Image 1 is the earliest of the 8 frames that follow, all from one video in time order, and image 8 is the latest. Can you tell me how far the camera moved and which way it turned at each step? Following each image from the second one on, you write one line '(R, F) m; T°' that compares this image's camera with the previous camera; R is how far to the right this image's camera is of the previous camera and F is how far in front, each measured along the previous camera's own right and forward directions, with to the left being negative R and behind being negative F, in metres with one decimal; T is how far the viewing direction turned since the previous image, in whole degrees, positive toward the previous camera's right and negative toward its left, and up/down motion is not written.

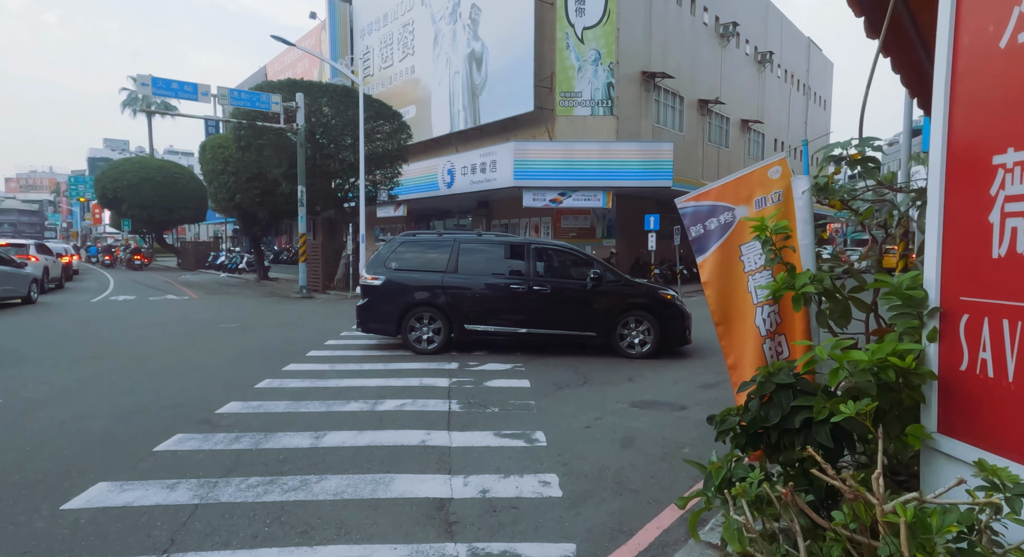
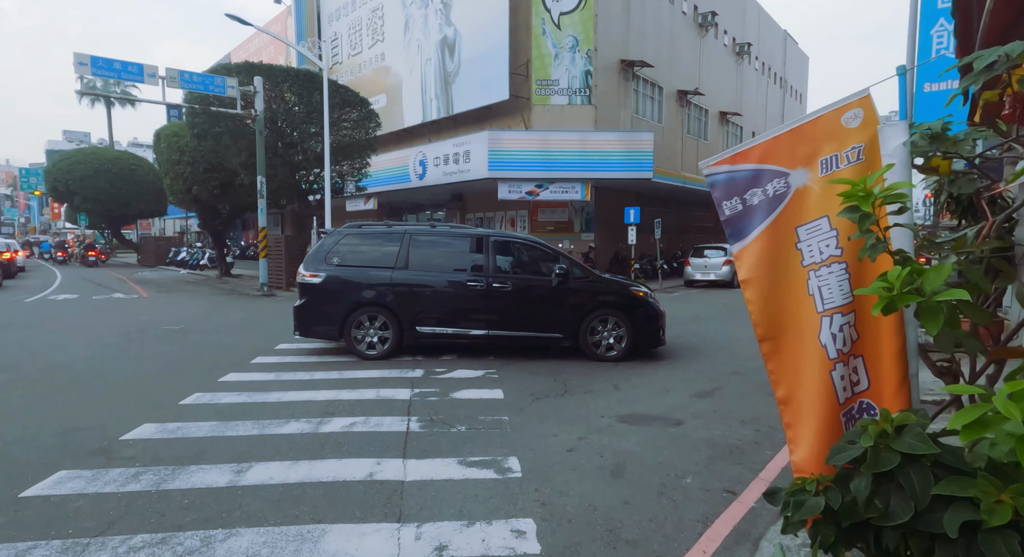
(+0.1, +0.9) m; +2°
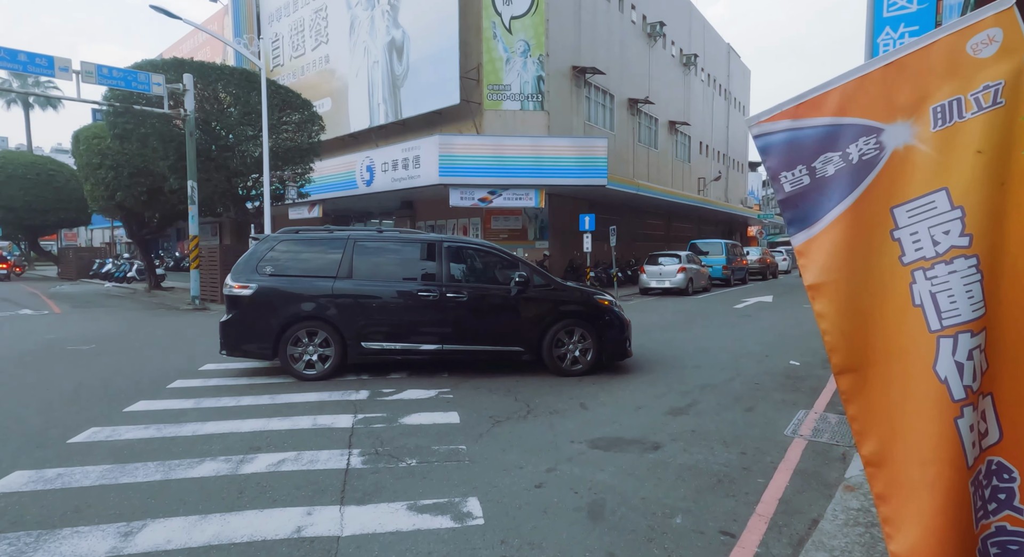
(0.0, +0.6) m; +4°
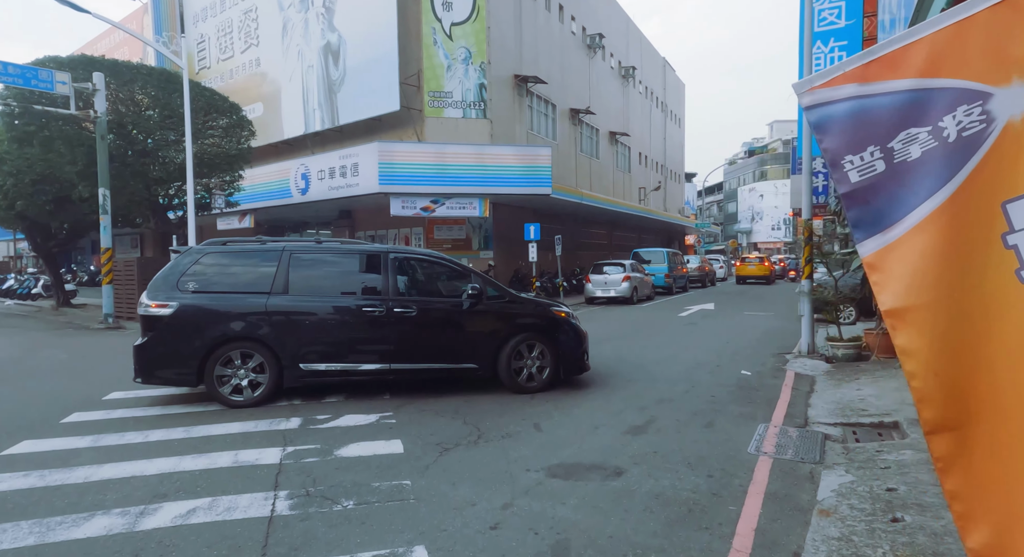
(0.0, +0.4) m; +5°
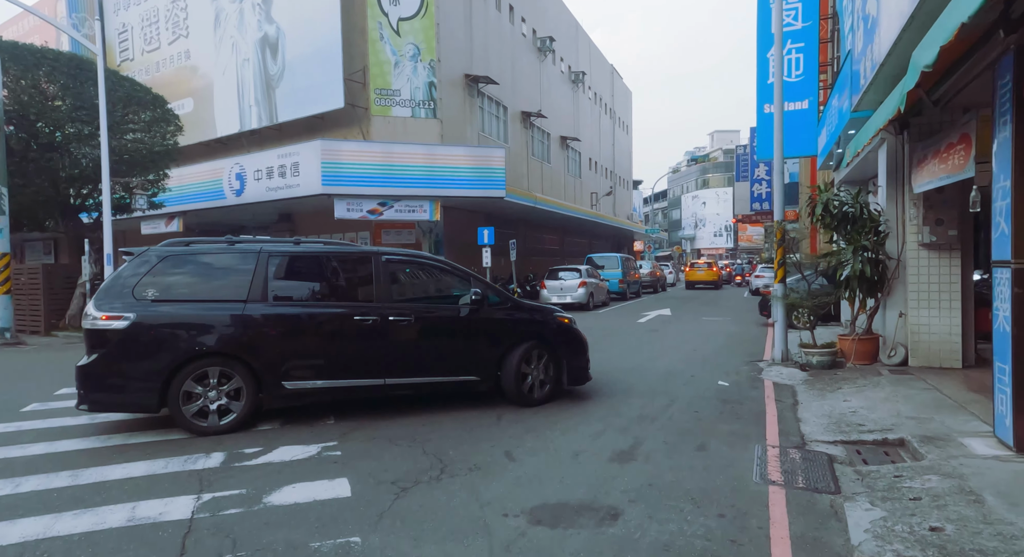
(-0.1, +0.8) m; +5°
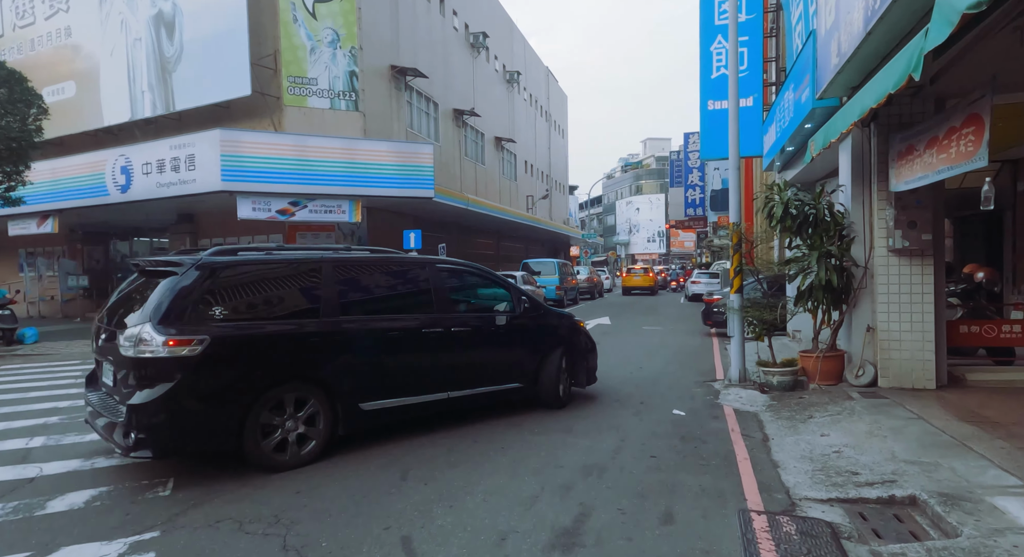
(+0.2, +1.4) m; +6°
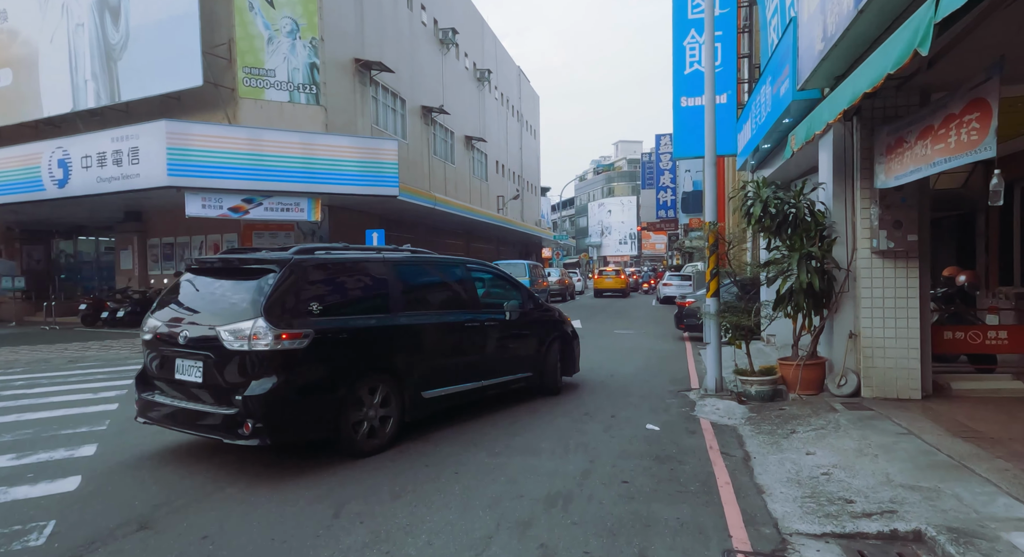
(+0.1, +0.6) m; +3°
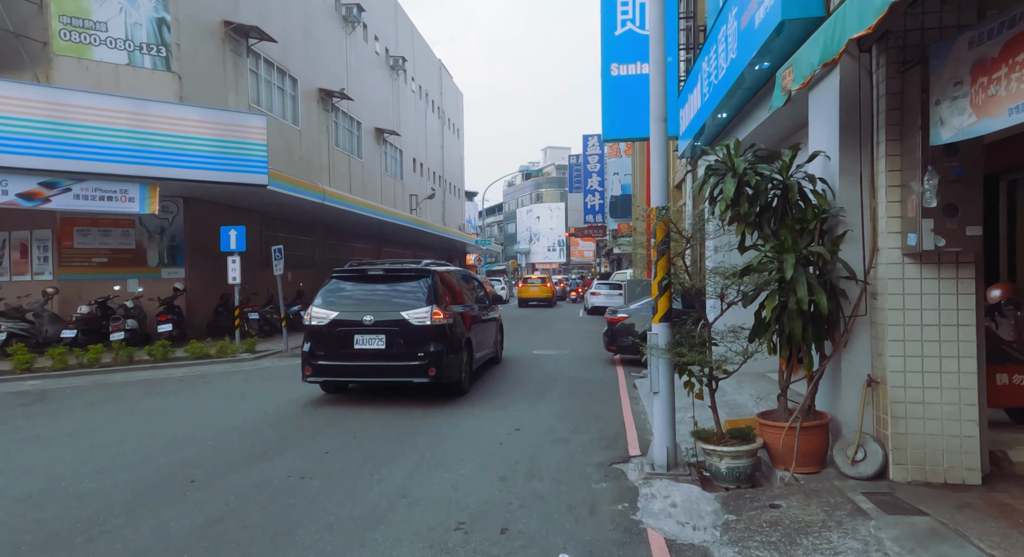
(+0.7, +2.9) m; +6°
